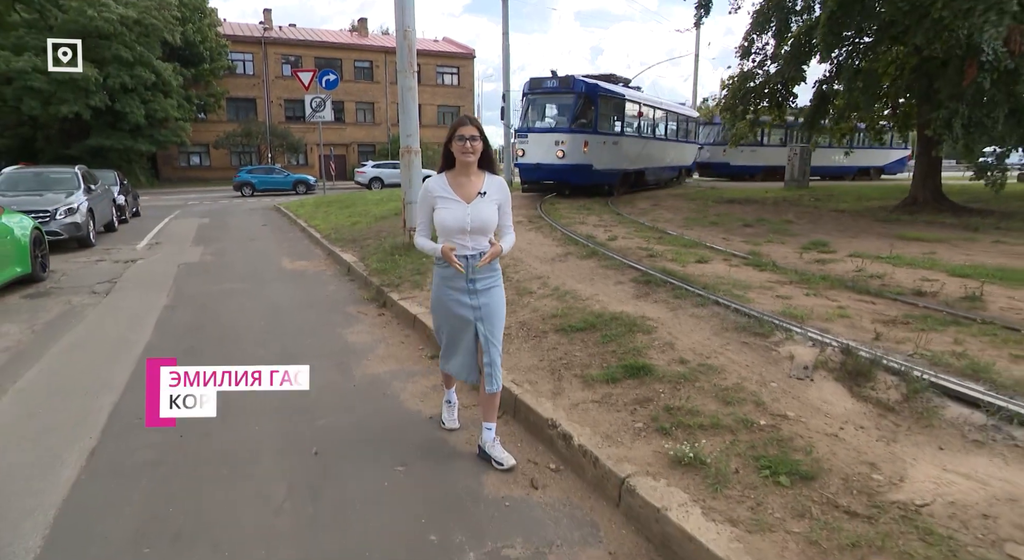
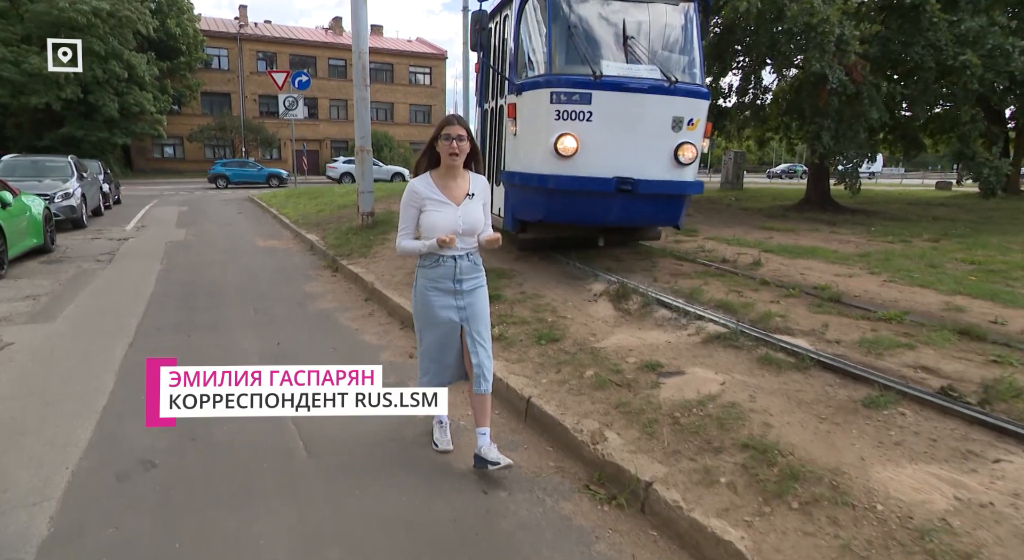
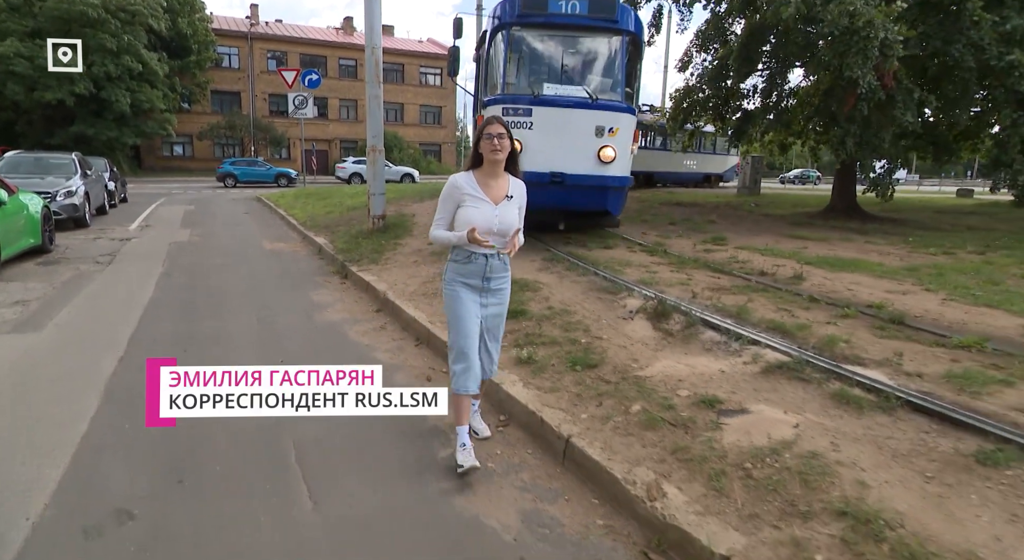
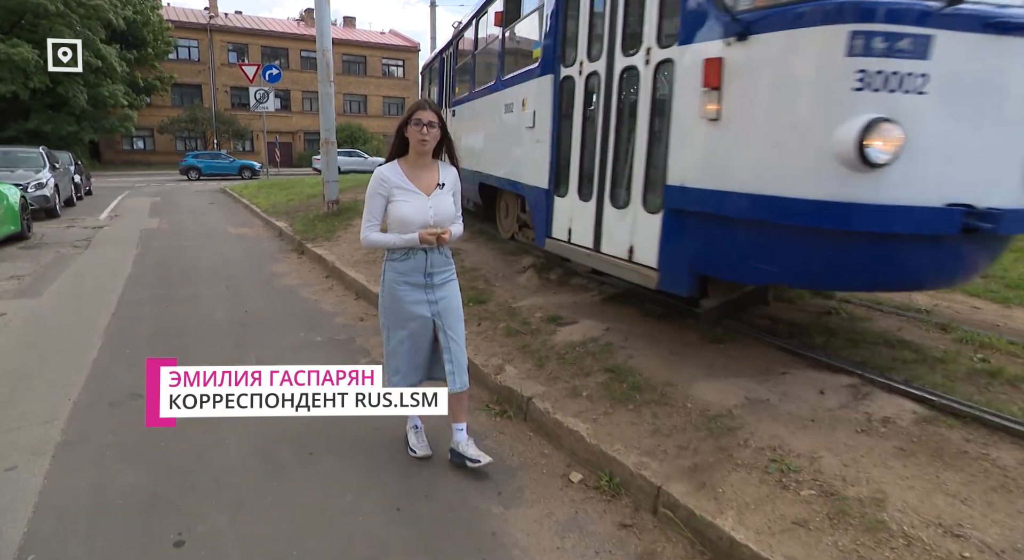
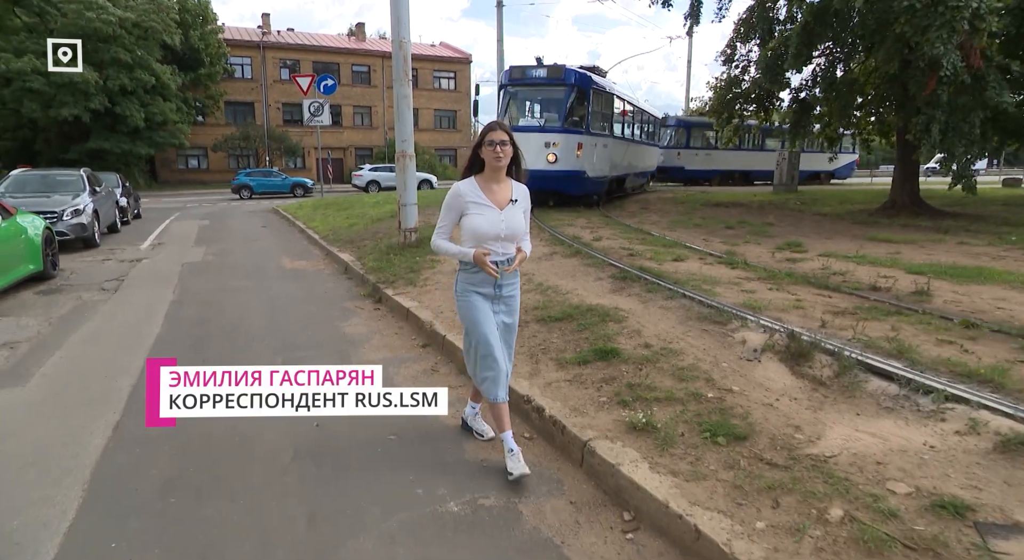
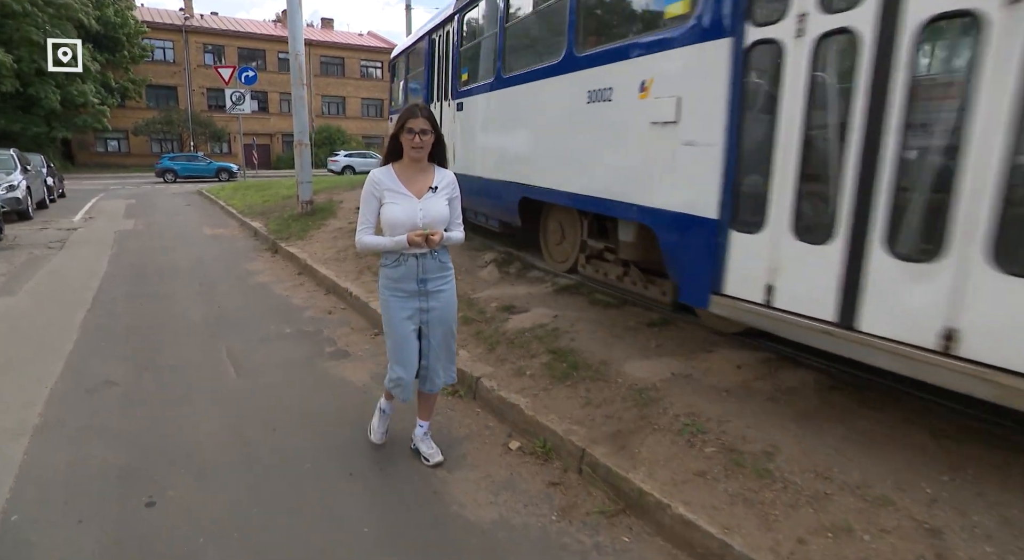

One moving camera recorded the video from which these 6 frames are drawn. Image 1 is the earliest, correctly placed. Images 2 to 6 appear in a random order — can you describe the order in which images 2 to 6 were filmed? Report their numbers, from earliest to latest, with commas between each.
5, 3, 2, 4, 6
